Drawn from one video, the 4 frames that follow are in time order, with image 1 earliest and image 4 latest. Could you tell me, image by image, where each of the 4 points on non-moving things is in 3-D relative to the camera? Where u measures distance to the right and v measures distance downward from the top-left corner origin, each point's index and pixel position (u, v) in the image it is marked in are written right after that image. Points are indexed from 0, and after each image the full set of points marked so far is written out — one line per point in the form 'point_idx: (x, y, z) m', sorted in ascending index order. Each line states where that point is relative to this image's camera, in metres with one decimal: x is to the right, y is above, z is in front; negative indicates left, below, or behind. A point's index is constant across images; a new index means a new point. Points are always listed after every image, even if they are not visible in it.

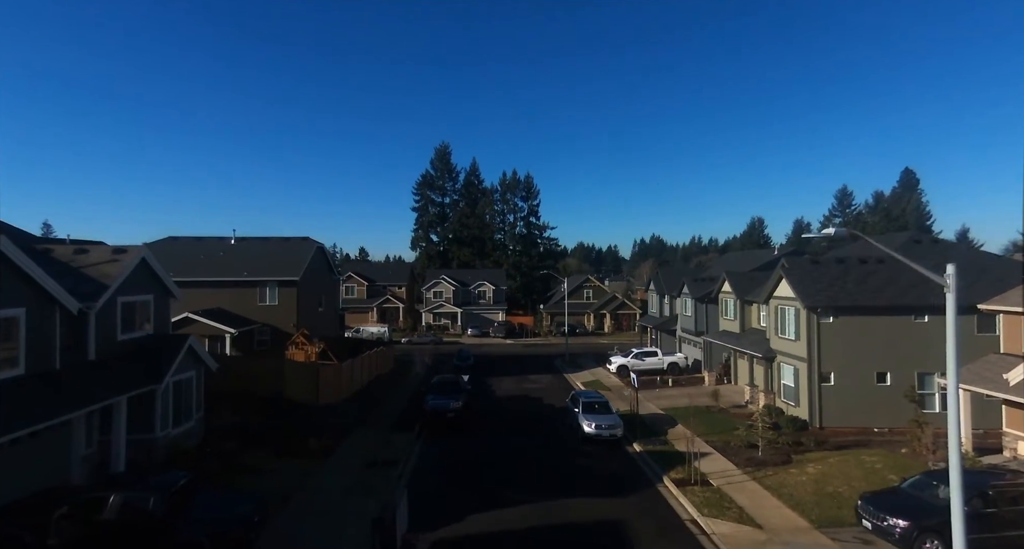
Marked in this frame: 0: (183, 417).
0: (-10.2, -4.4, +17.7) m
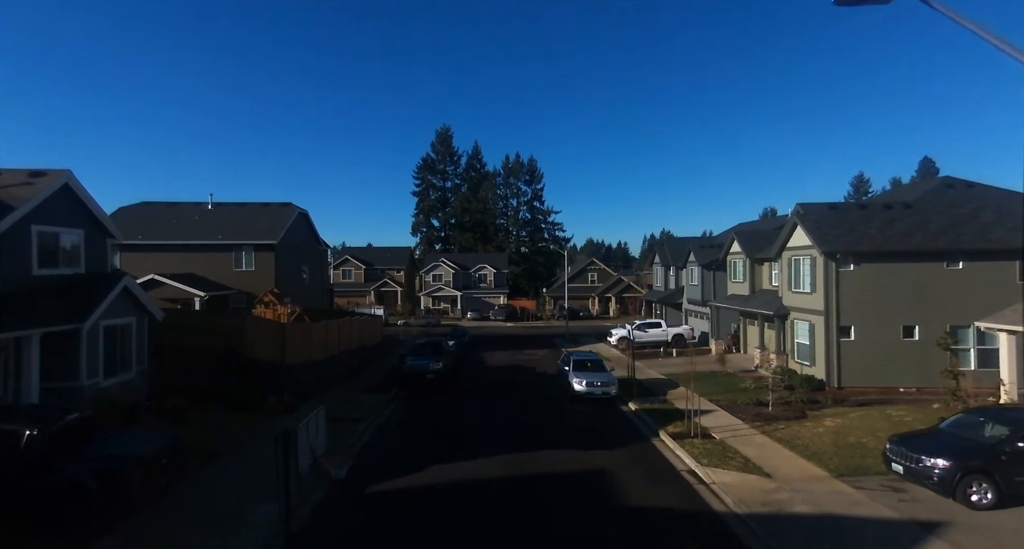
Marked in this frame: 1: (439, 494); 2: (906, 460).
0: (-10.8, -2.5, +15.8) m
1: (-1.4, -4.3, +11.3) m
2: (+7.2, -3.4, +10.6) m
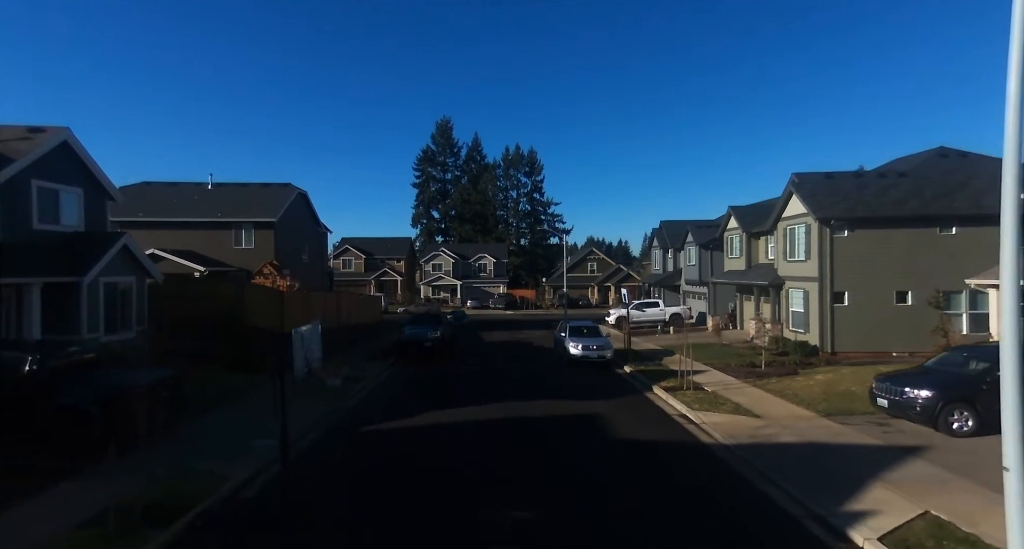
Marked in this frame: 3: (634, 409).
0: (-11.0, -1.4, +16.0) m
1: (-1.5, -3.1, +11.5) m
2: (+7.1, -2.2, +10.8) m
3: (+2.8, -3.1, +13.3) m
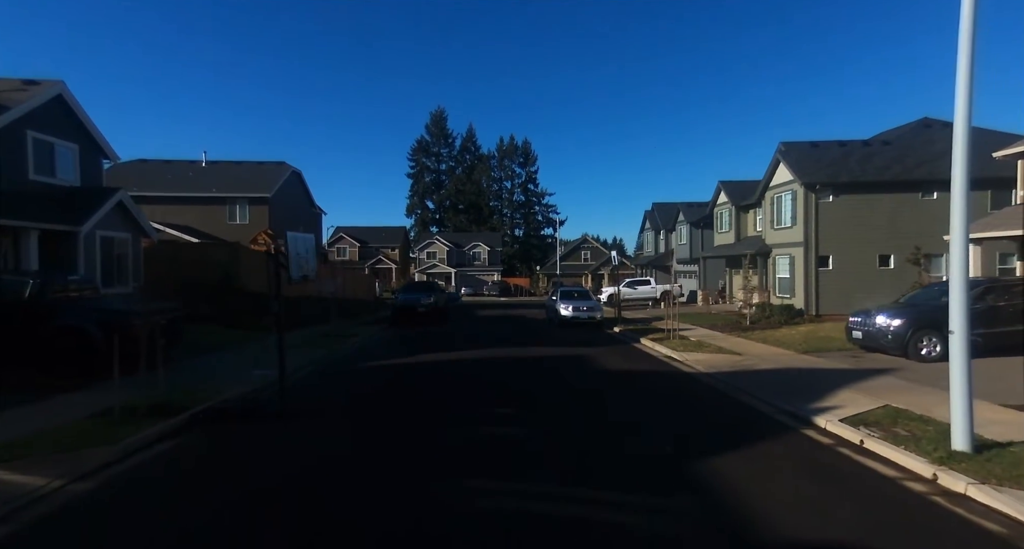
0: (-11.2, -0.1, +16.3) m
1: (-1.8, -1.9, +11.8) m
2: (+6.9, -1.0, +11.2) m
3: (+2.6, -1.9, +13.6) m
